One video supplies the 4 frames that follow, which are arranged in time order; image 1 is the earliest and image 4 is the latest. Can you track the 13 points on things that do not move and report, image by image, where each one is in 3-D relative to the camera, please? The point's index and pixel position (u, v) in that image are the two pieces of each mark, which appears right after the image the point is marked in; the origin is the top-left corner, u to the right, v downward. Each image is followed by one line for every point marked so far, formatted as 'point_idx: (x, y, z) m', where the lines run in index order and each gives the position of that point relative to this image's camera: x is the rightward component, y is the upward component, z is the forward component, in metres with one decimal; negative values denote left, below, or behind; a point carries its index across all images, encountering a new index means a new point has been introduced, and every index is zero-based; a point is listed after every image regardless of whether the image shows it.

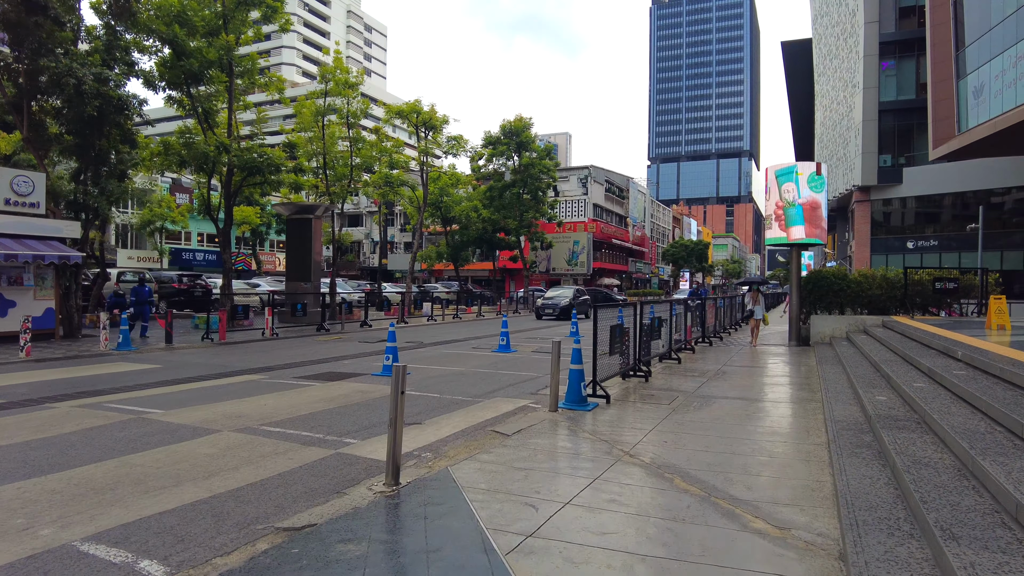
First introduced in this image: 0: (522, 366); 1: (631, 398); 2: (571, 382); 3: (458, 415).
0: (+0.1, -1.3, +11.3) m
1: (+1.5, -1.3, +8.2) m
2: (+0.6, -1.1, +7.6) m
3: (-0.6, -1.3, +6.9) m
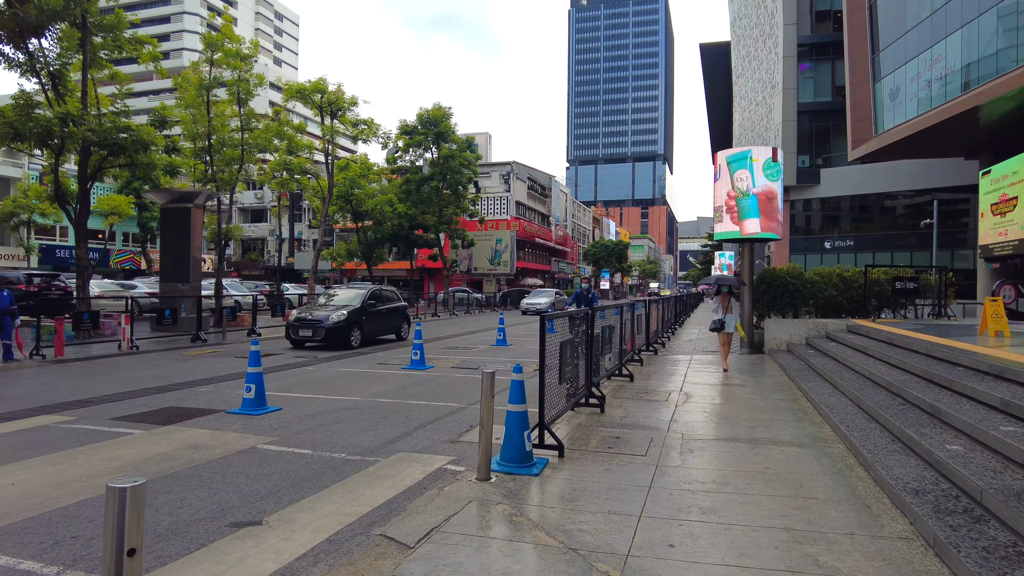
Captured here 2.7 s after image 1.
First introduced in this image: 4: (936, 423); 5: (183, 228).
0: (-1.0, -1.4, +8.7) m
1: (+0.7, -1.4, +5.9) m
2: (0.0, -1.1, +5.1) m
3: (-1.2, -1.4, +4.3) m
4: (+3.5, -1.1, +5.5) m
5: (-9.4, +1.7, +19.3) m
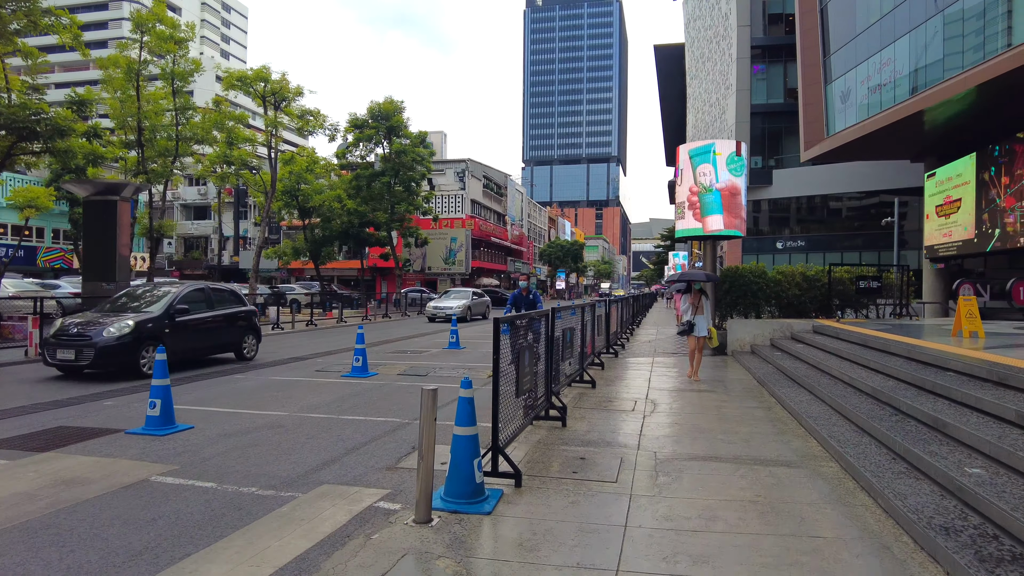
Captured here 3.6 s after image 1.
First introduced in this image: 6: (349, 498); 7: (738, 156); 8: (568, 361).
0: (-1.6, -1.3, +7.8) m
1: (+0.3, -1.4, +5.0) m
2: (-0.4, -1.1, +4.3) m
3: (-1.4, -1.3, +3.3) m
4: (+3.1, -1.1, +4.9) m
5: (-10.6, +1.7, +17.8) m
6: (-1.0, -1.3, +4.3) m
7: (+4.8, +2.8, +14.3) m
8: (+0.7, -0.9, +8.7) m
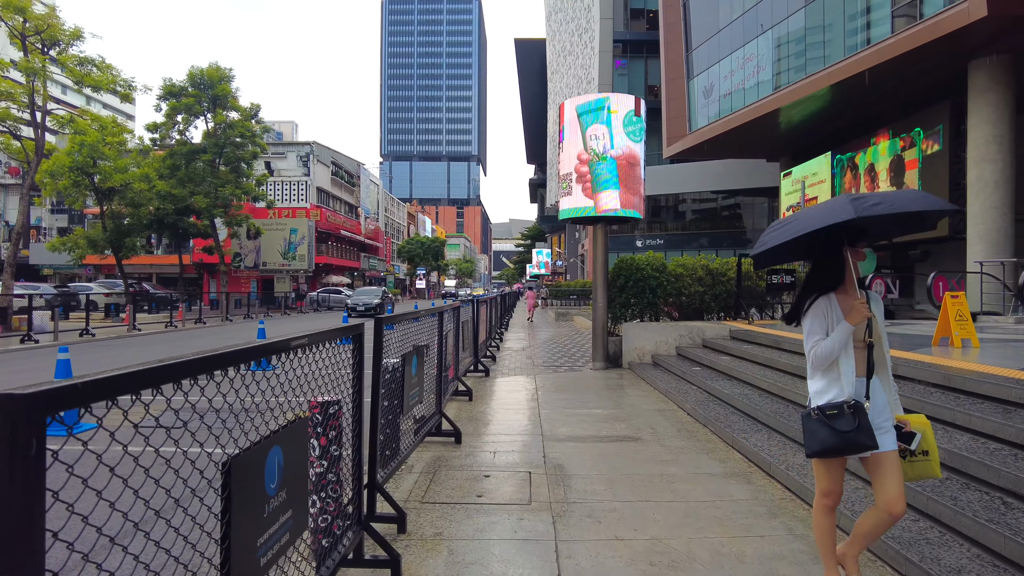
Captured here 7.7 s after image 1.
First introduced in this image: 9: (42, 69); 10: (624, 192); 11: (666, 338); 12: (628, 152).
0: (-2.8, -1.3, +3.7) m
1: (-0.4, -1.3, +1.5) m
2: (-0.9, -1.0, +0.6) m
3: (-1.8, -1.3, -0.5) m
4: (+2.4, -1.0, +1.9) m
5: (-13.7, +1.8, +11.7) m
6: (-1.6, -1.3, +0.5) m
7: (+2.1, +2.9, +11.5) m
8: (-0.7, -0.9, +5.1) m
9: (-13.5, +6.3, +19.7) m
10: (+1.8, +1.6, +11.0) m
11: (+2.6, -0.8, +11.4) m
12: (+1.9, +2.3, +11.4) m
